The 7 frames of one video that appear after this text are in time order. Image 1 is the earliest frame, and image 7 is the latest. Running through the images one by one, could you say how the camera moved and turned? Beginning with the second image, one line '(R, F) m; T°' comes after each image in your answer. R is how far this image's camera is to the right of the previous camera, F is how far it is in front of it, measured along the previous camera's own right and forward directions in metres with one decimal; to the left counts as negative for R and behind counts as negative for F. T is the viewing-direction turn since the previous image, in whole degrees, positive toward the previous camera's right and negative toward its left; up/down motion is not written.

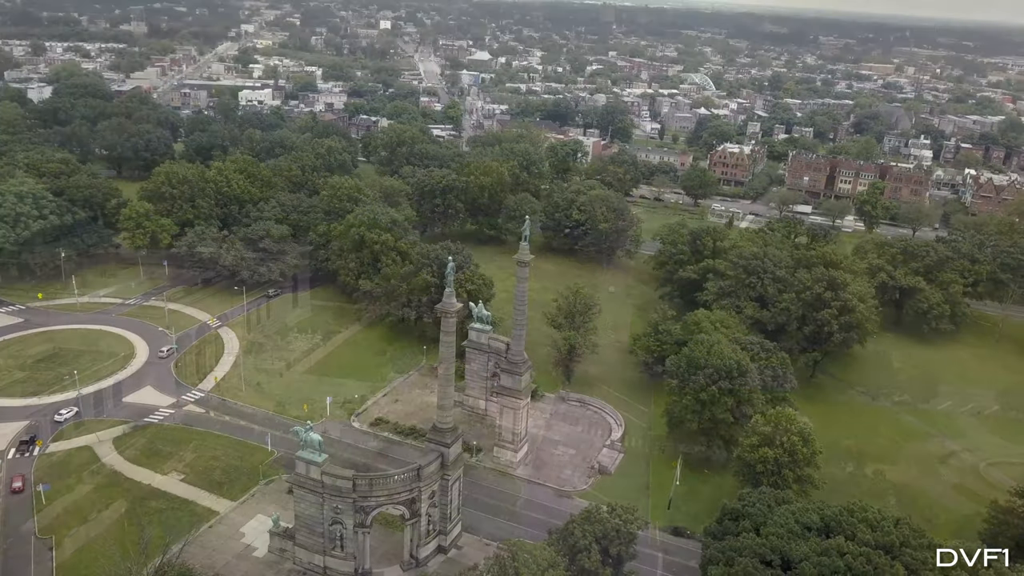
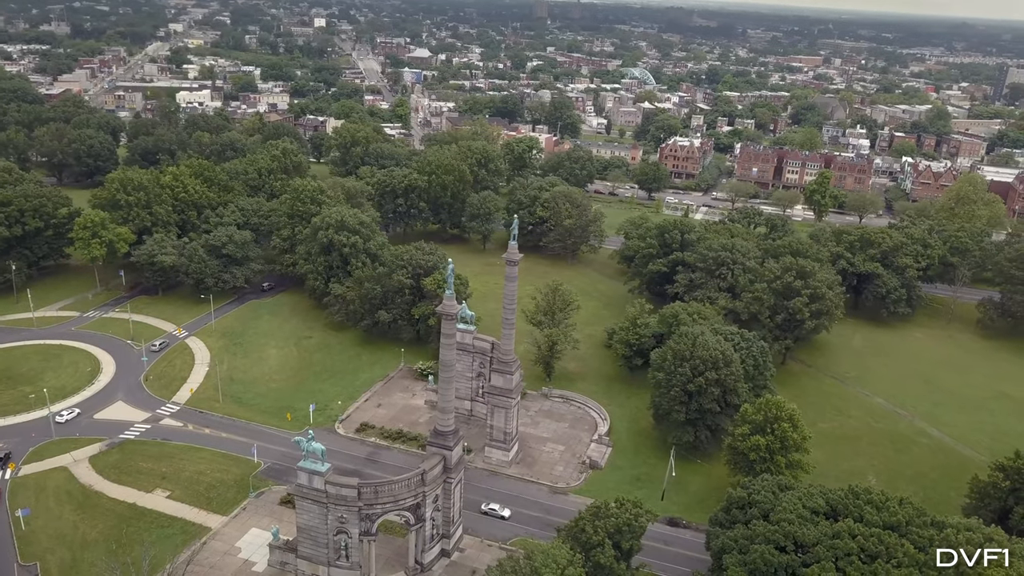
(-3.1, +0.2) m; +4°
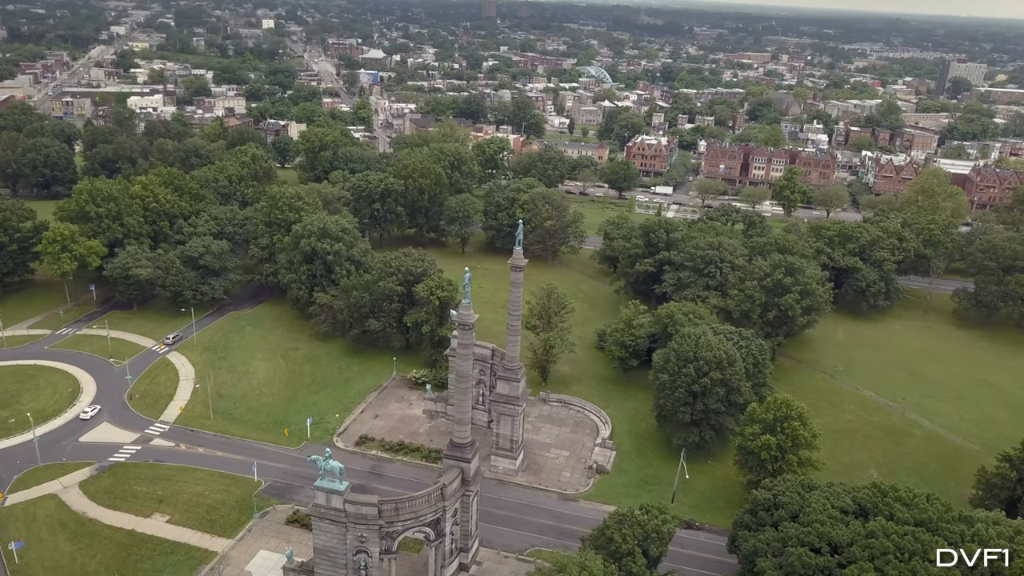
(-3.3, +0.8) m; +3°
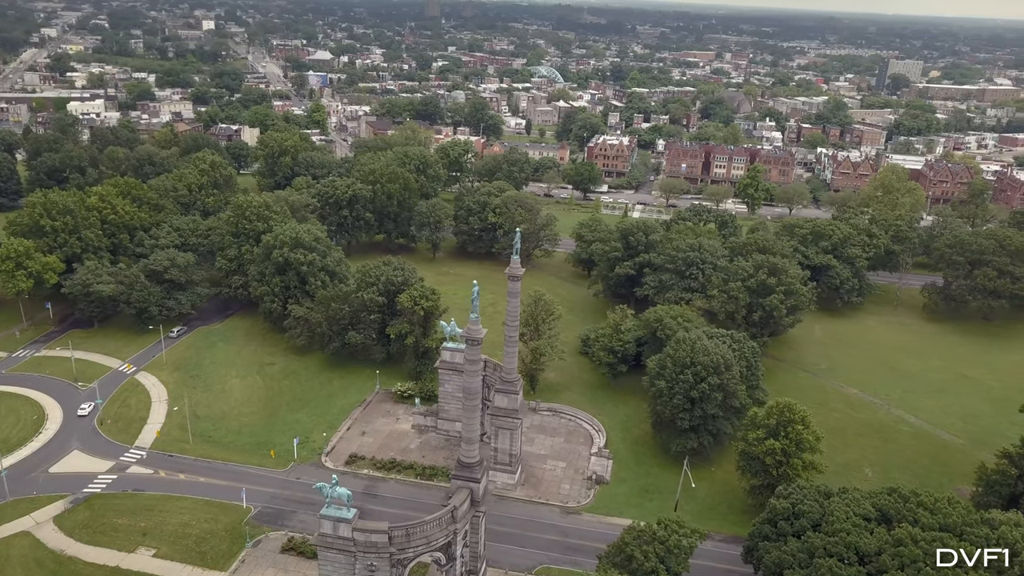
(-3.0, +1.5) m; +4°
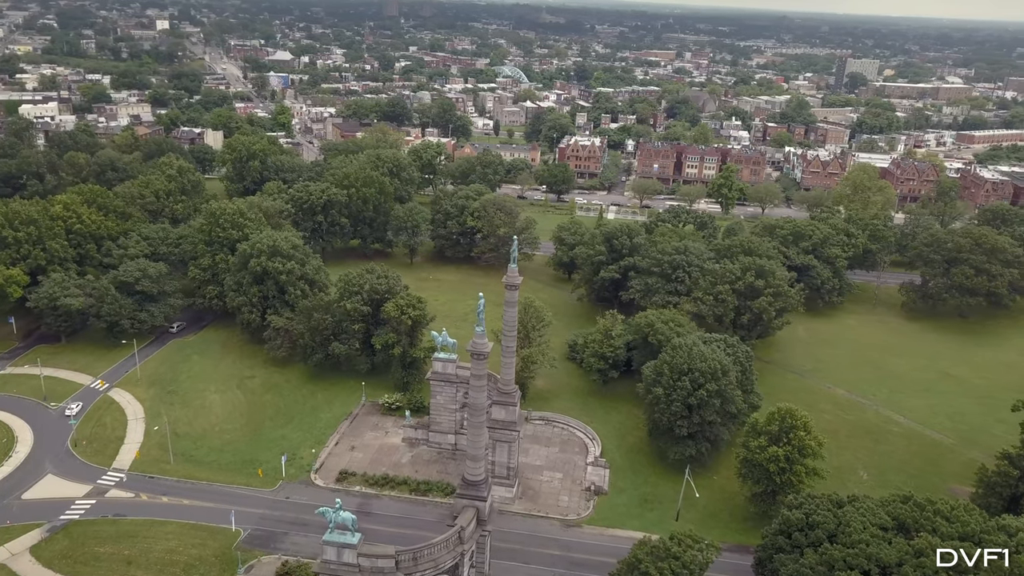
(-2.1, +1.3) m; +3°
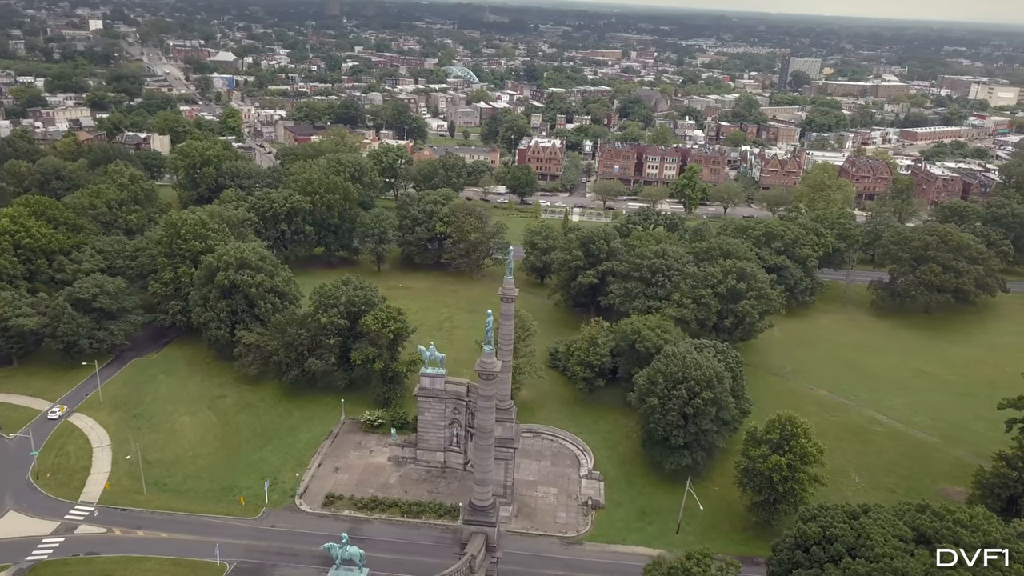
(-2.8, +1.8) m; +4°
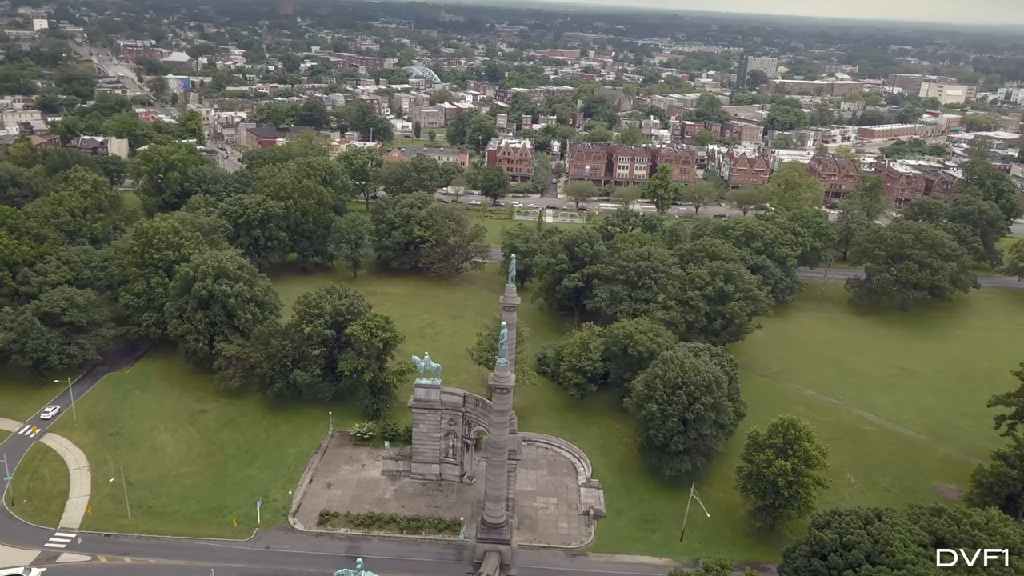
(-2.4, +1.2) m; +3°
